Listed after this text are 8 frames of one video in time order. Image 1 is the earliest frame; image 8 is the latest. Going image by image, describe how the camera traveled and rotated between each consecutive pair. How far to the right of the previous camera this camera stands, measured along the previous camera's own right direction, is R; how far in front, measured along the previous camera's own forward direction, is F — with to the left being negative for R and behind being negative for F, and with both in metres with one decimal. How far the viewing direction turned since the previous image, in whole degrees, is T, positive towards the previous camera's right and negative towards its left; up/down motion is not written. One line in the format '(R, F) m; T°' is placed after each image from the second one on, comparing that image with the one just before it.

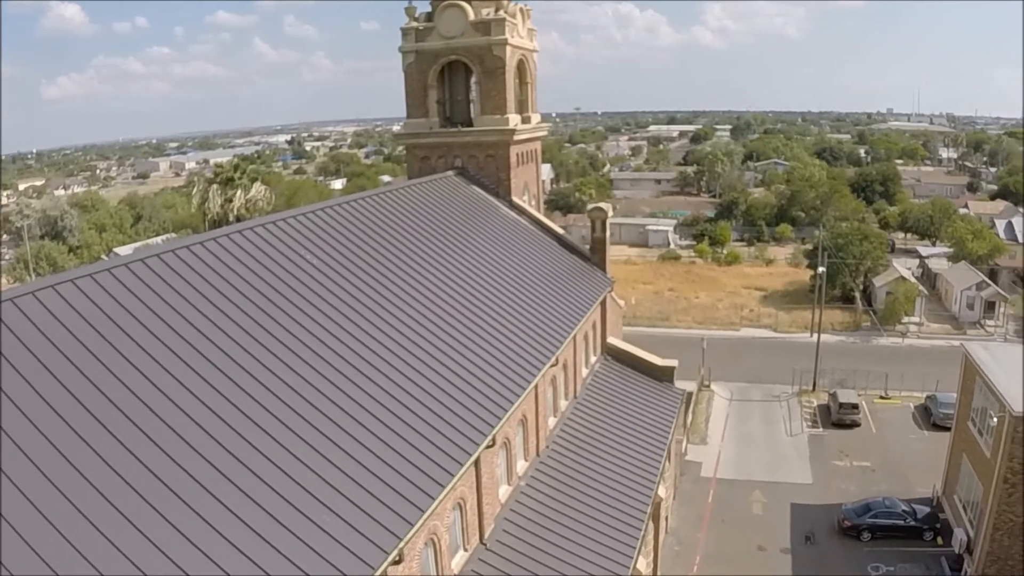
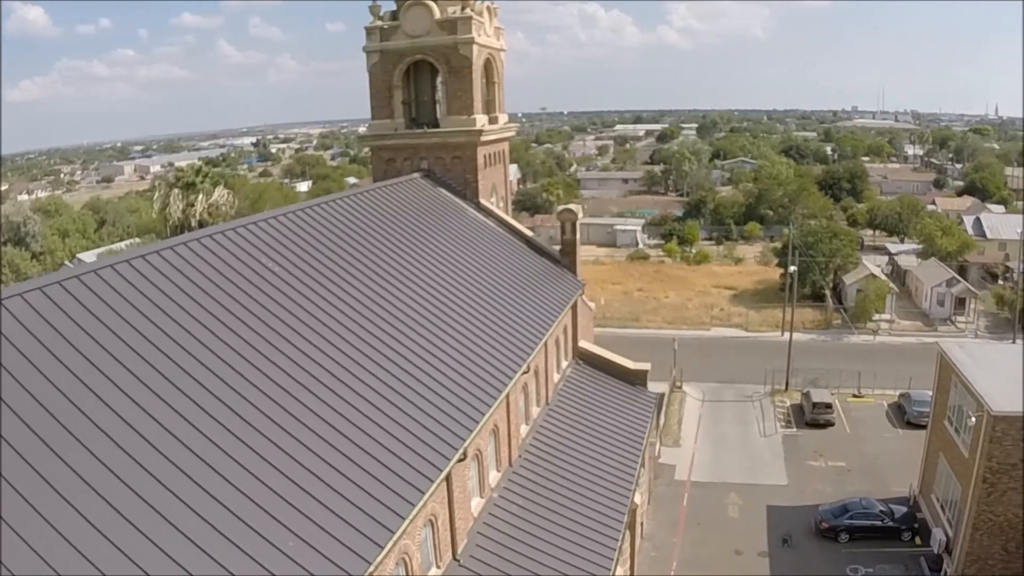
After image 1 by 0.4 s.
(0.0, +0.5) m; +2°
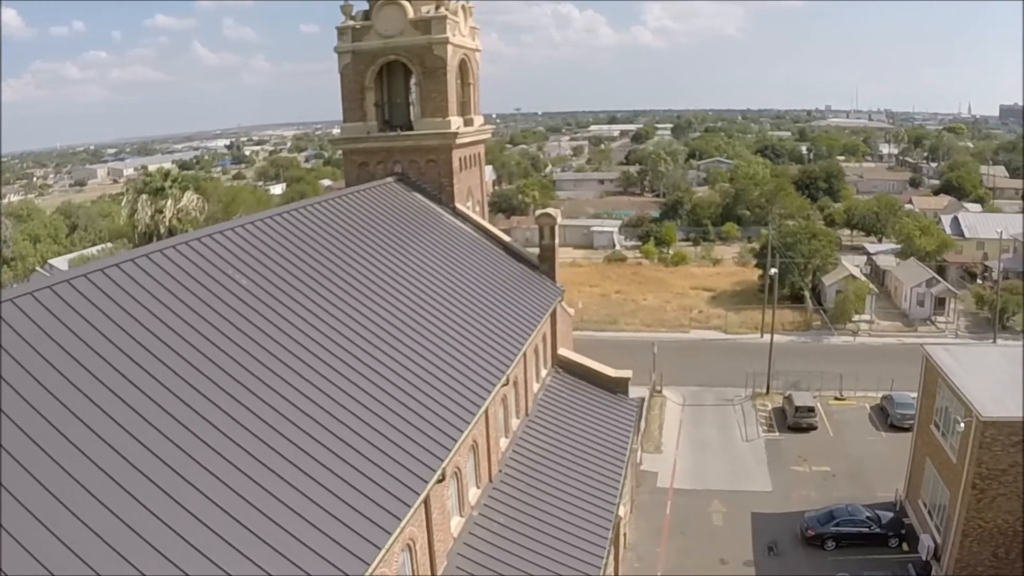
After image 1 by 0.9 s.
(0.0, +0.5) m; +2°
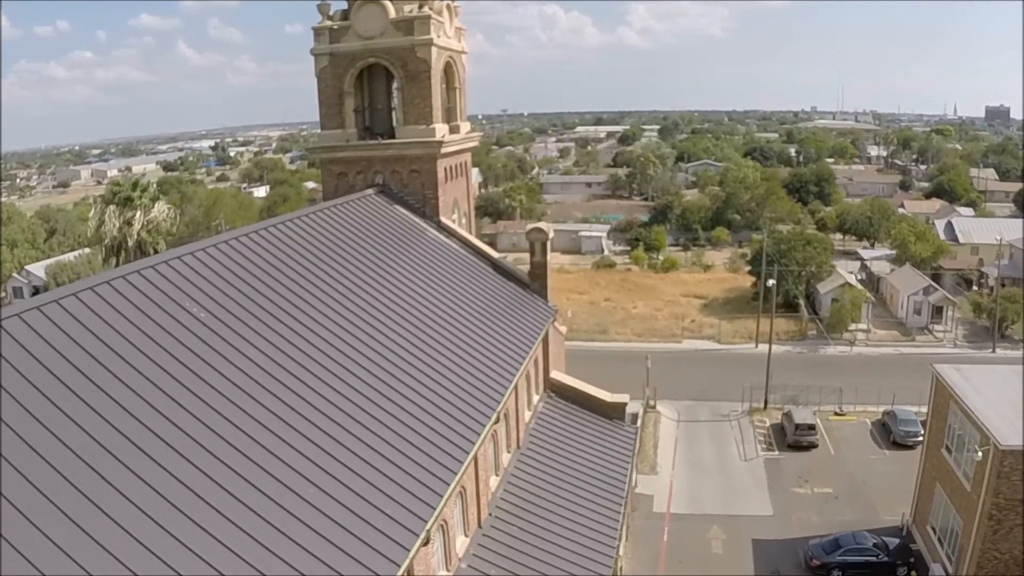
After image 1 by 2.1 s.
(0.0, +1.0) m; +1°
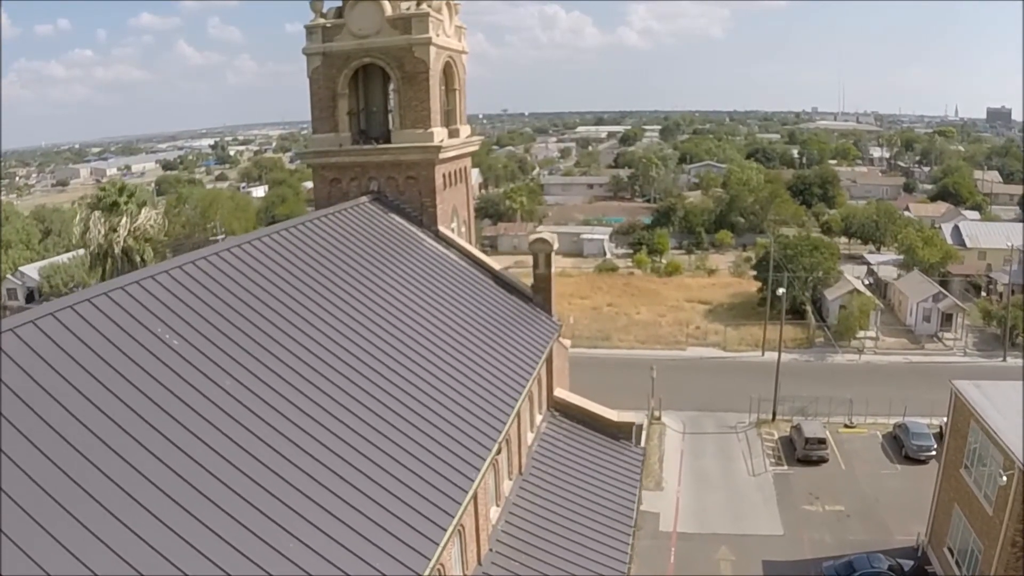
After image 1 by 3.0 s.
(0.0, +0.7) m; 0°
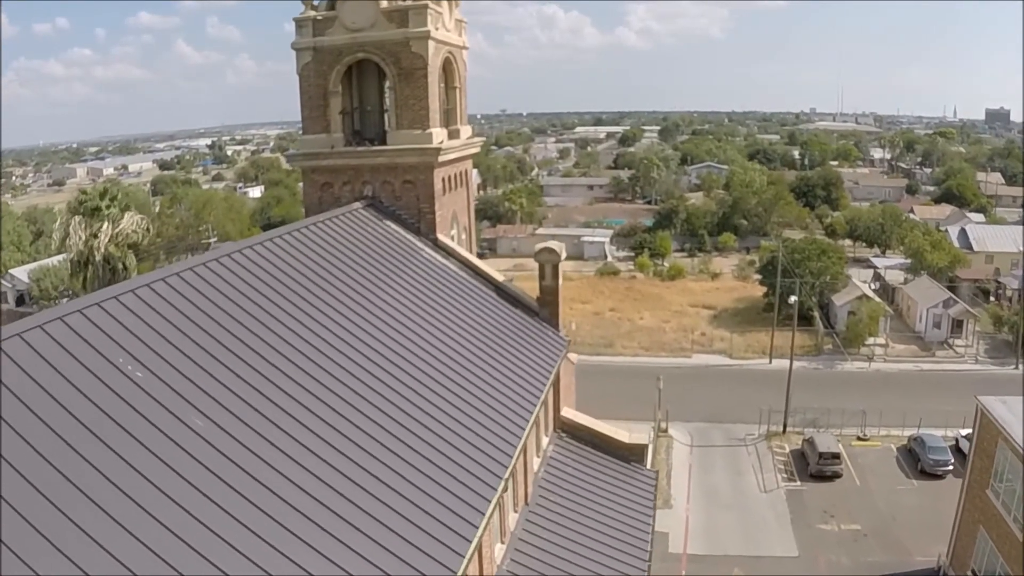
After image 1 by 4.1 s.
(-0.1, +0.8) m; 0°
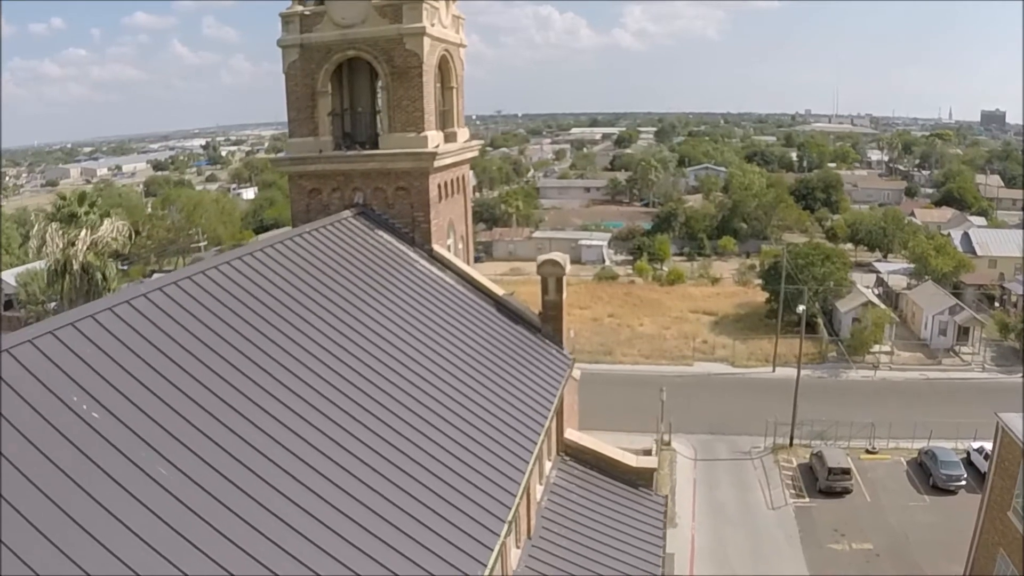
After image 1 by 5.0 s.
(-0.1, +0.7) m; 0°
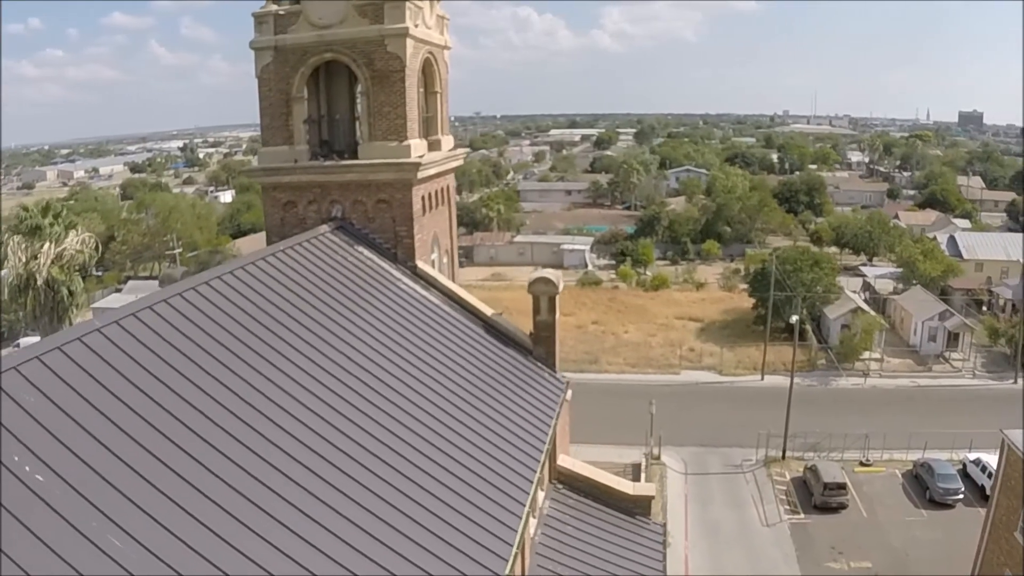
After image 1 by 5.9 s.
(-0.1, +0.7) m; +1°
